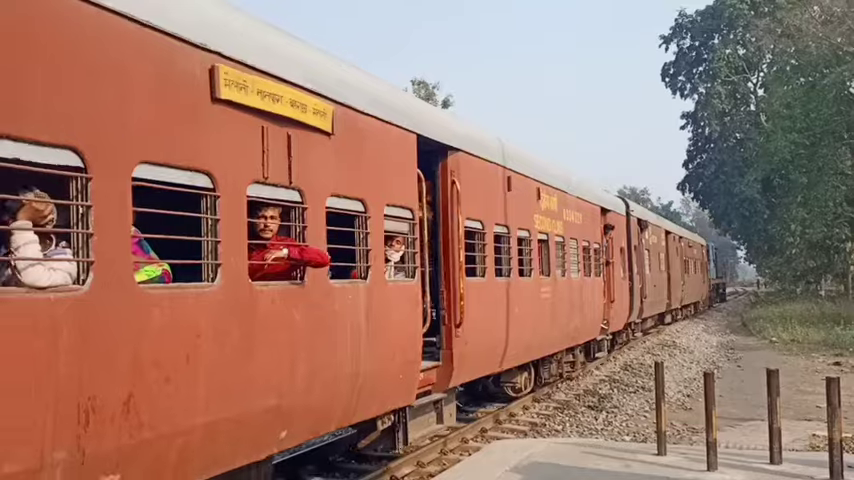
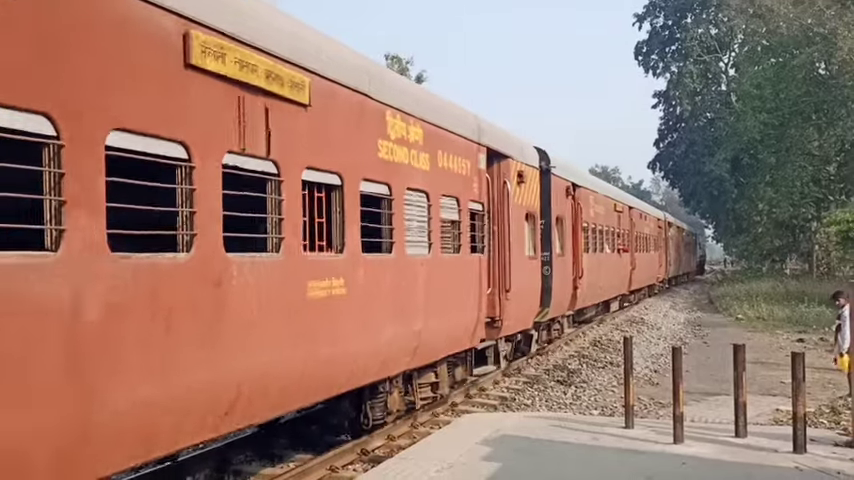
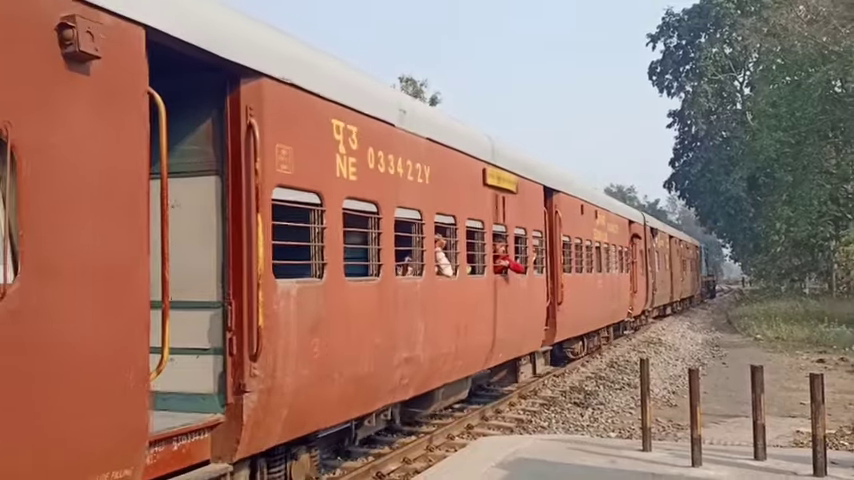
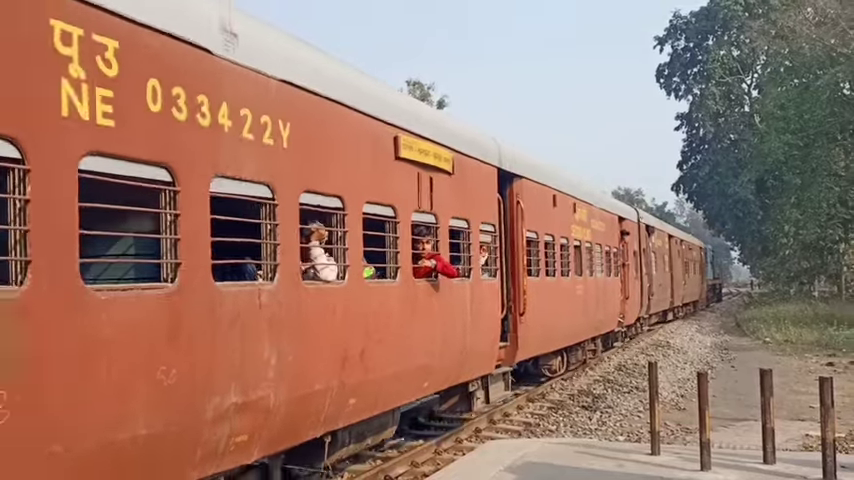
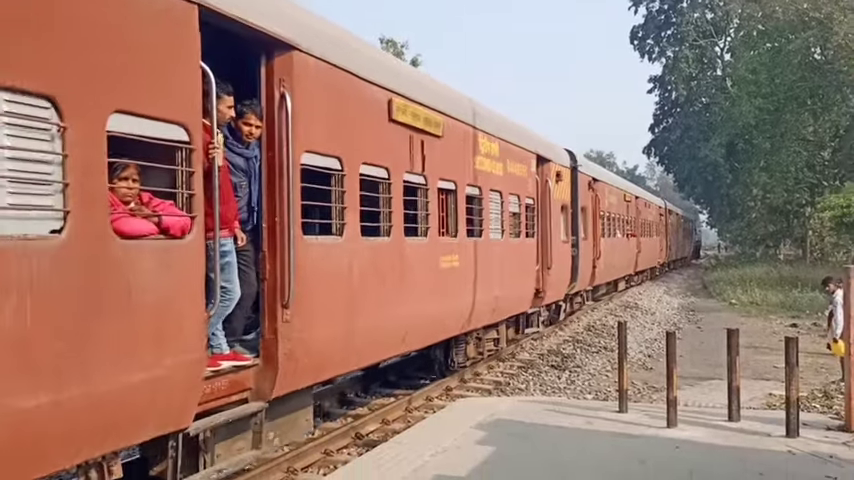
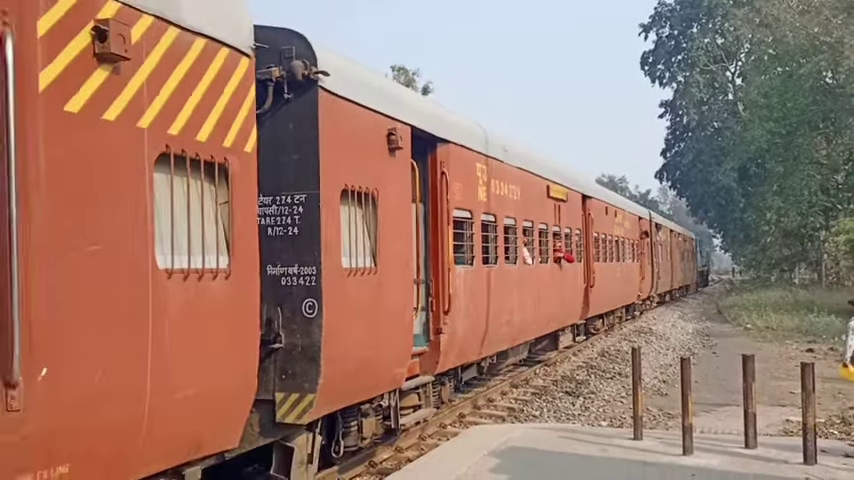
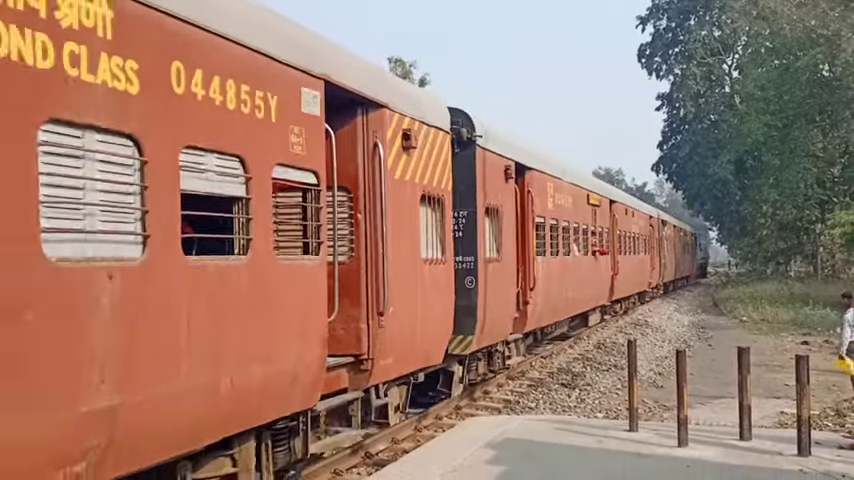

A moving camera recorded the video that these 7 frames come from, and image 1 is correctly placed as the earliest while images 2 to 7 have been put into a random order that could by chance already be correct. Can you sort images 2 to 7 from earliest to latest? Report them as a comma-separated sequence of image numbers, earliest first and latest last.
4, 3, 6, 7, 2, 5
